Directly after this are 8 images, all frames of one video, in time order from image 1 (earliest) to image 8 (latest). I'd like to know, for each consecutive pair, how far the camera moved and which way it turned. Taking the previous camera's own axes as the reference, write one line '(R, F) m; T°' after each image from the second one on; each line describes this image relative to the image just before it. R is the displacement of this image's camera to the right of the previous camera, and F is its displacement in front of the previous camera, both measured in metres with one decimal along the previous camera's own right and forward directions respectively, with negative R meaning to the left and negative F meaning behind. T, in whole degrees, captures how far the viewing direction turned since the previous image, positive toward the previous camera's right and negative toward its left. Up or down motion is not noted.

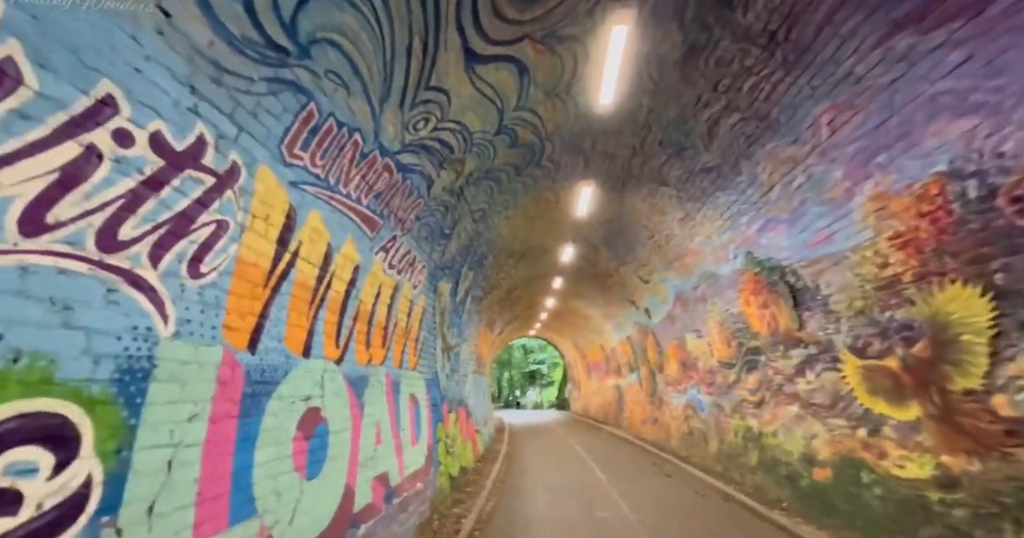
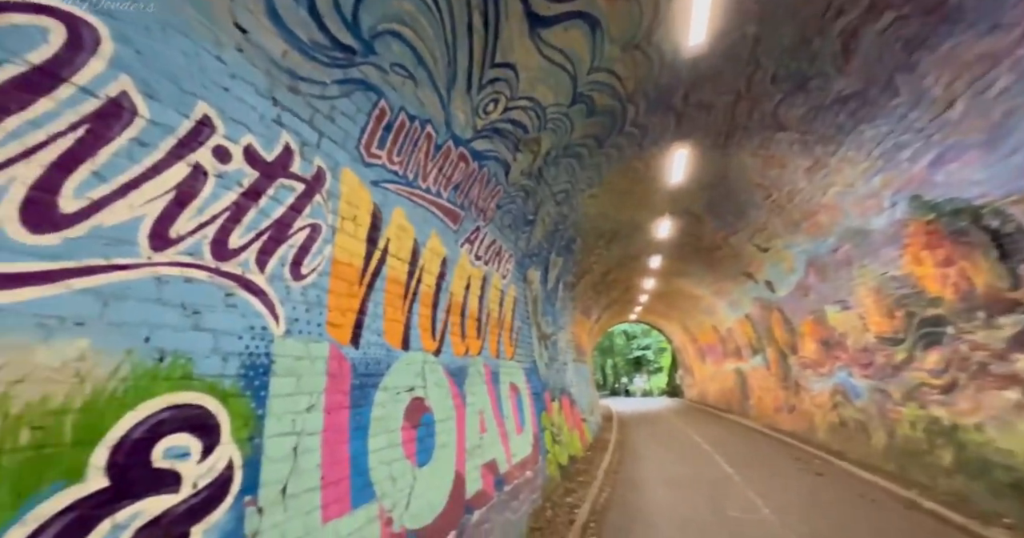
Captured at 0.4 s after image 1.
(0.0, +0.3) m; -14°
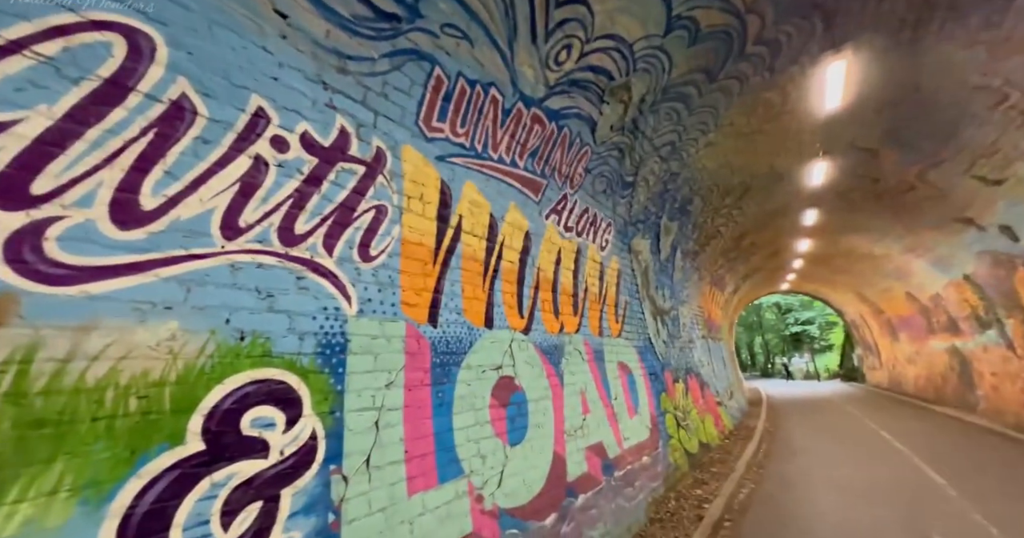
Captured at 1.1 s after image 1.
(+0.3, +0.4) m; -19°
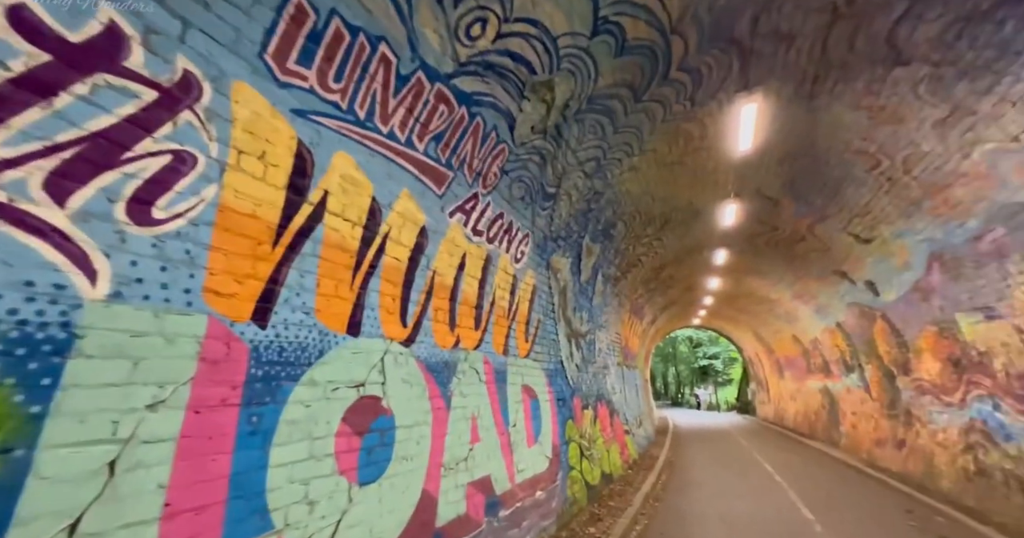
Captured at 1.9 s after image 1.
(+0.5, +0.5) m; +9°
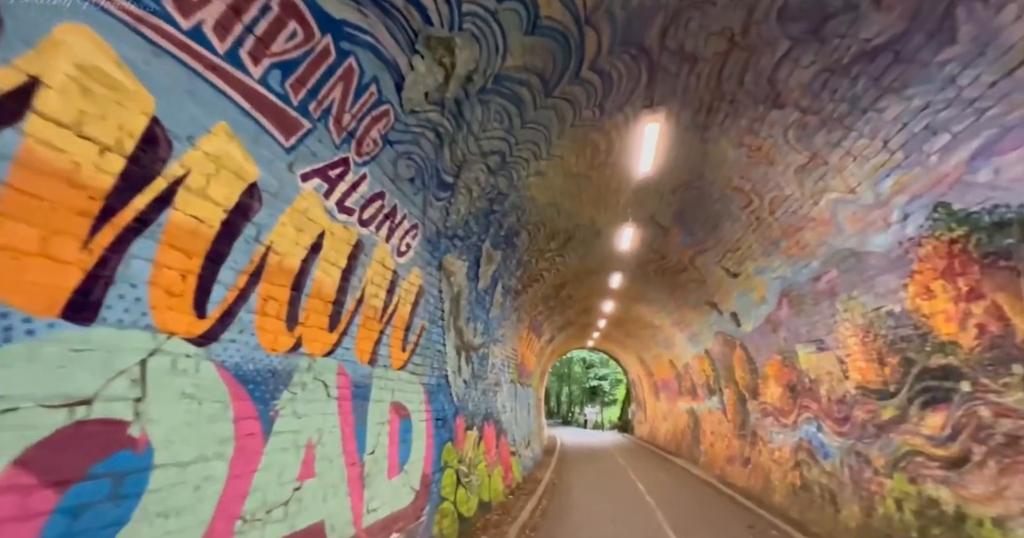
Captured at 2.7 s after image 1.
(+0.4, +0.6) m; +14°
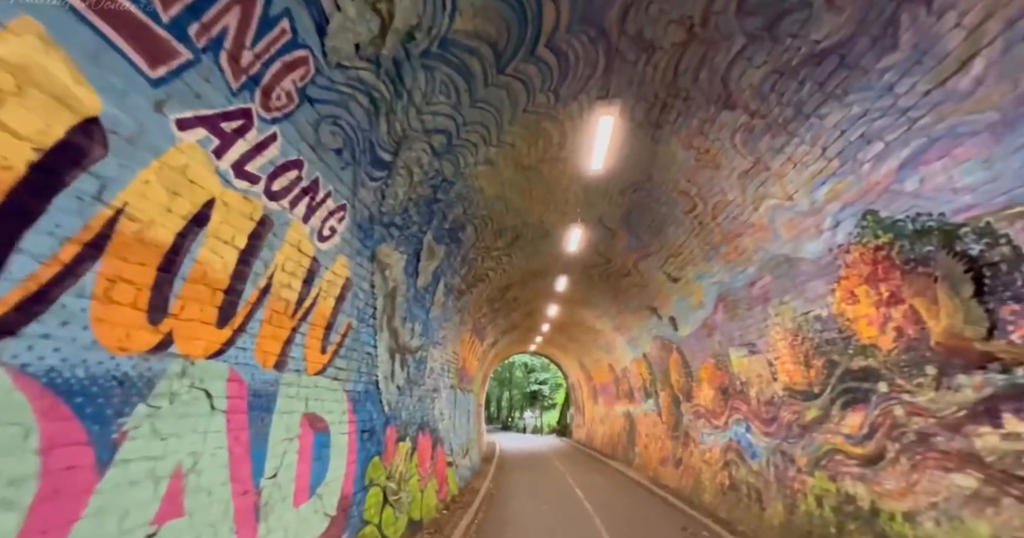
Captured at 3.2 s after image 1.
(+0.1, +0.4) m; +8°
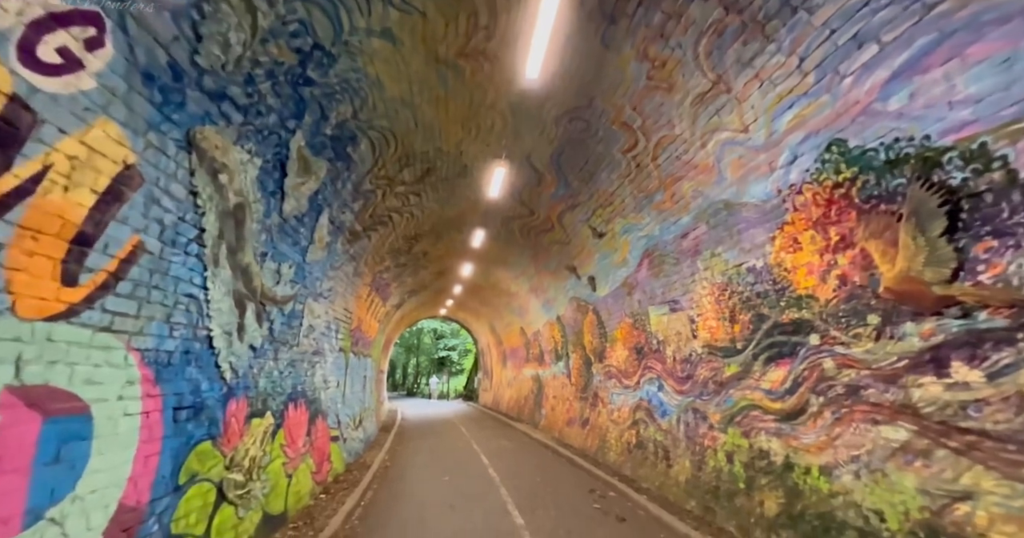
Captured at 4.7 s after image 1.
(+0.2, +1.2) m; +13°
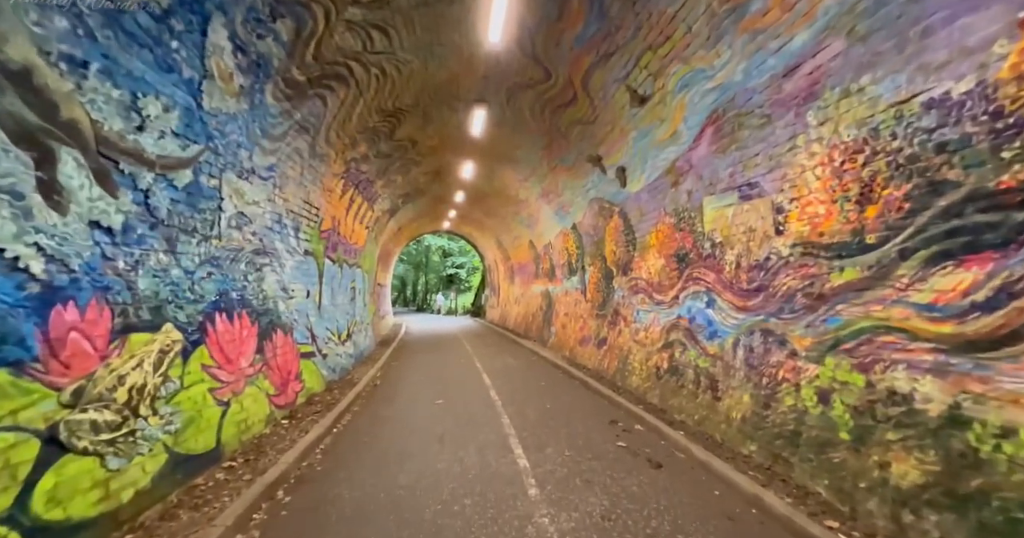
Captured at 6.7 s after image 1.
(+0.1, +1.8) m; -1°
